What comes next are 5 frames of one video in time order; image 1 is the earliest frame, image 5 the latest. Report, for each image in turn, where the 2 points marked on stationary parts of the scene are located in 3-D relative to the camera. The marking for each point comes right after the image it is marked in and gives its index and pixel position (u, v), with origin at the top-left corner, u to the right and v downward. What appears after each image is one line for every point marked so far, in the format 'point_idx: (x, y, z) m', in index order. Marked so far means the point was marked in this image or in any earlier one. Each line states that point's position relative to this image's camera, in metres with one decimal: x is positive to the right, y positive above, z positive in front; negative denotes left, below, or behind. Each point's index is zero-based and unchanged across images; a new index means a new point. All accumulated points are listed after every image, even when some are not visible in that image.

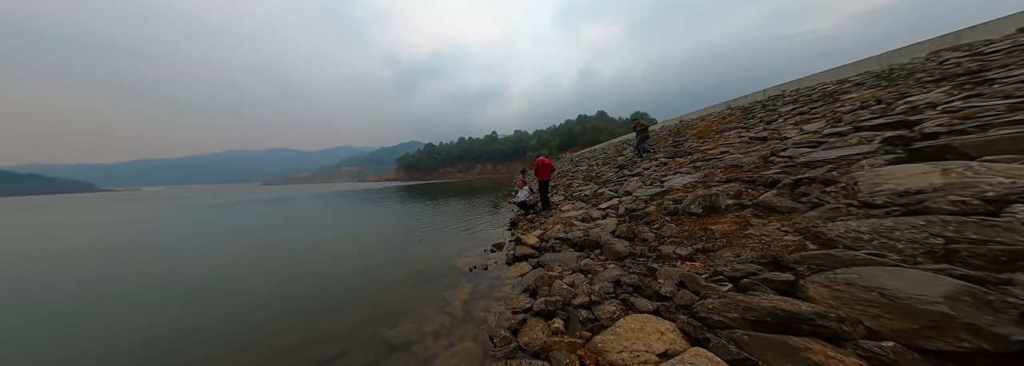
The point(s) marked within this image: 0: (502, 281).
0: (-0.3, -2.6, +5.9) m
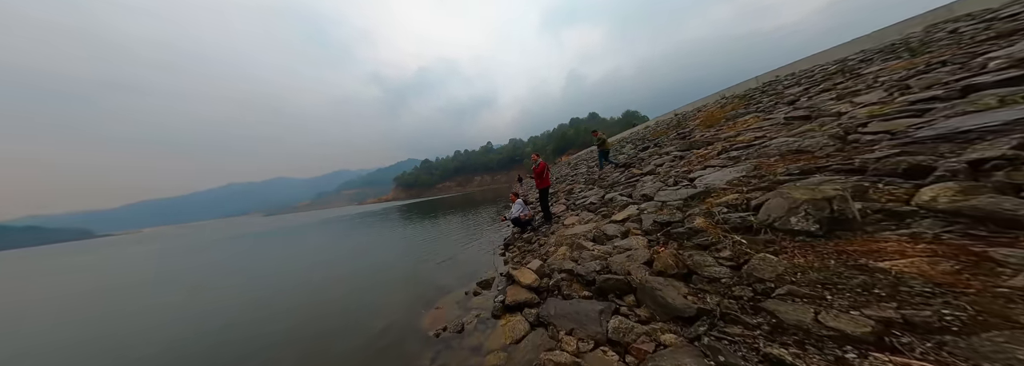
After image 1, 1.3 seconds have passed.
0: (-0.5, -2.9, +3.7) m
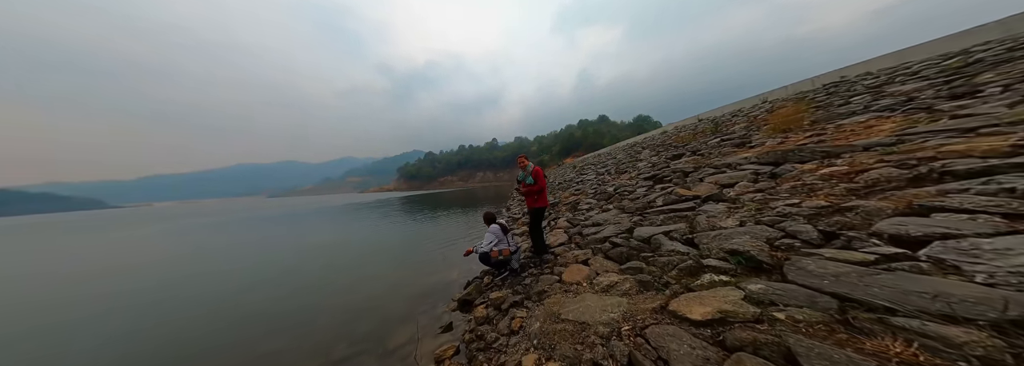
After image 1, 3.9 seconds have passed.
0: (-1.5, -3.3, -0.2) m
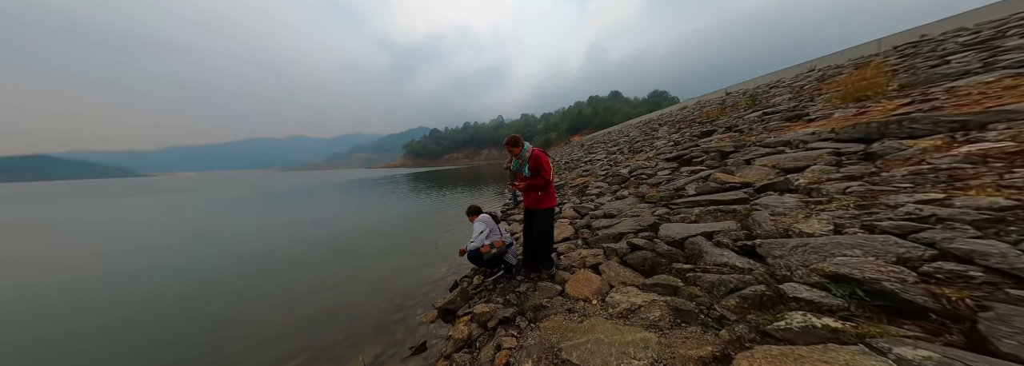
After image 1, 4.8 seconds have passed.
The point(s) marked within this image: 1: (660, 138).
0: (-1.9, -3.4, -1.1) m
1: (+7.1, +1.8, +10.4) m
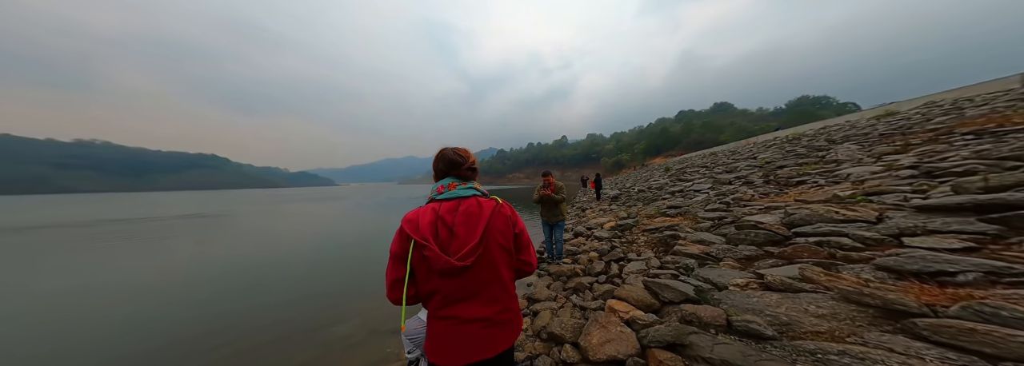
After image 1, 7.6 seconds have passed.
0: (-4.2, -2.7, -3.7) m
1: (+8.1, +0.2, +5.3) m
